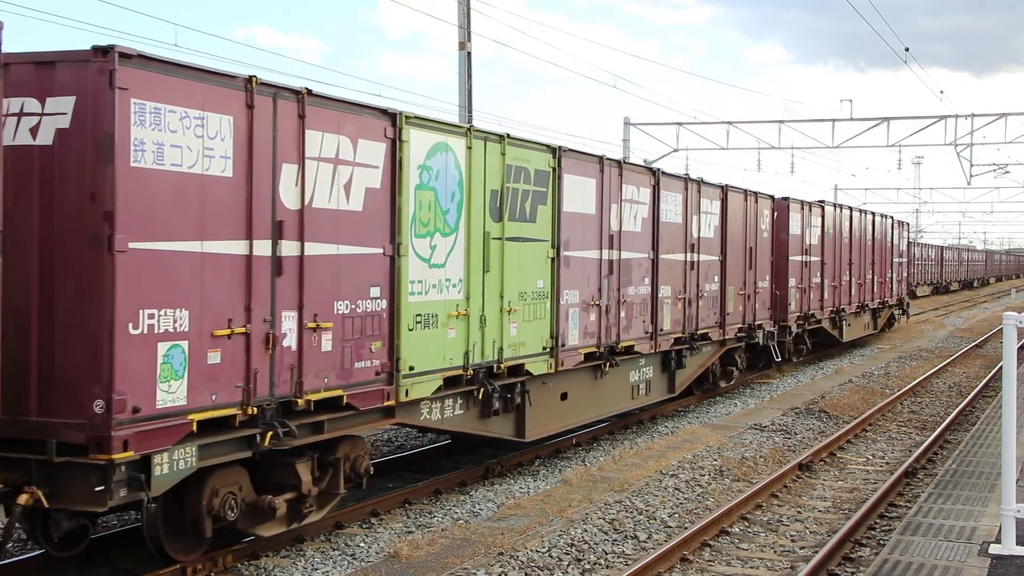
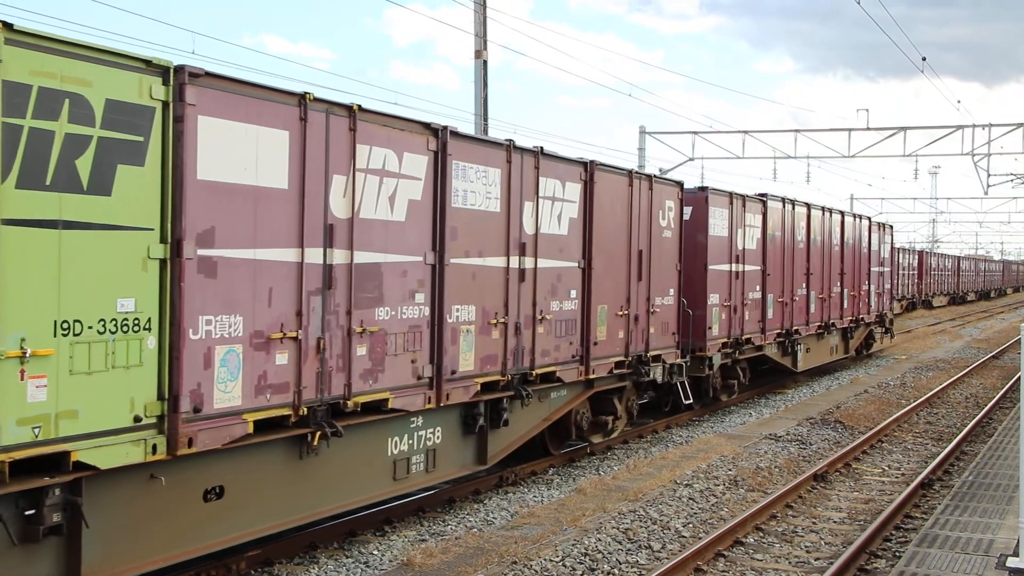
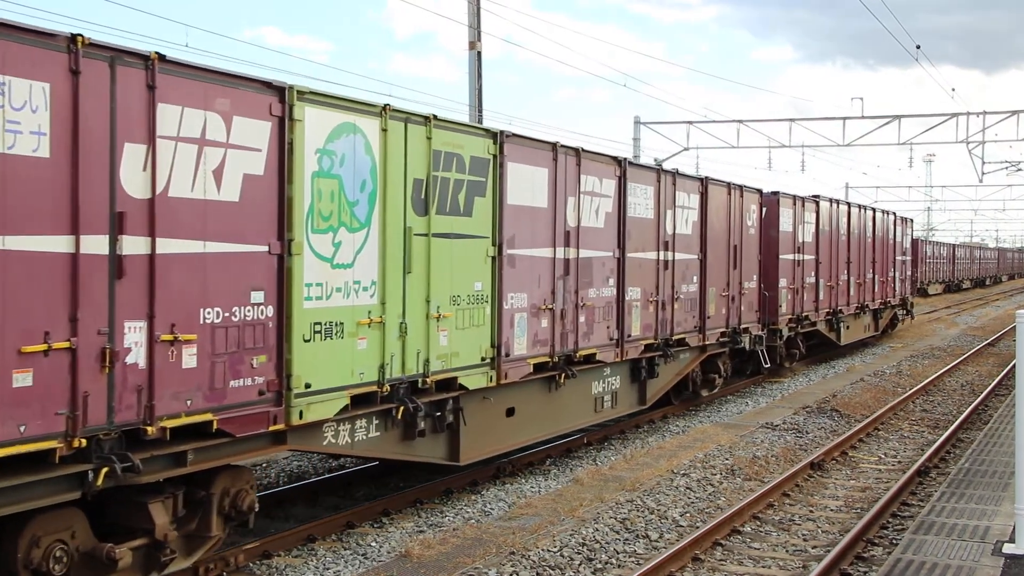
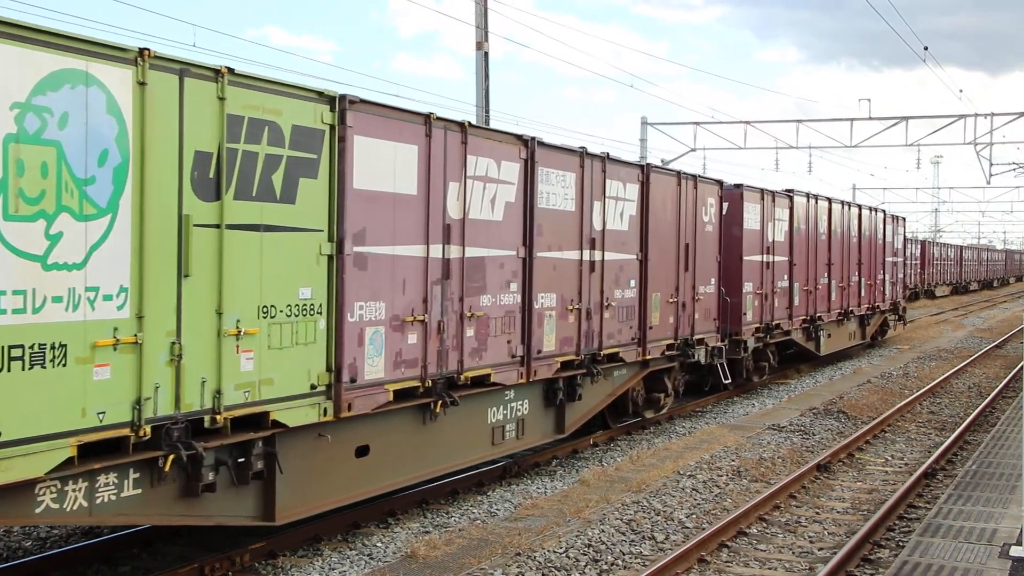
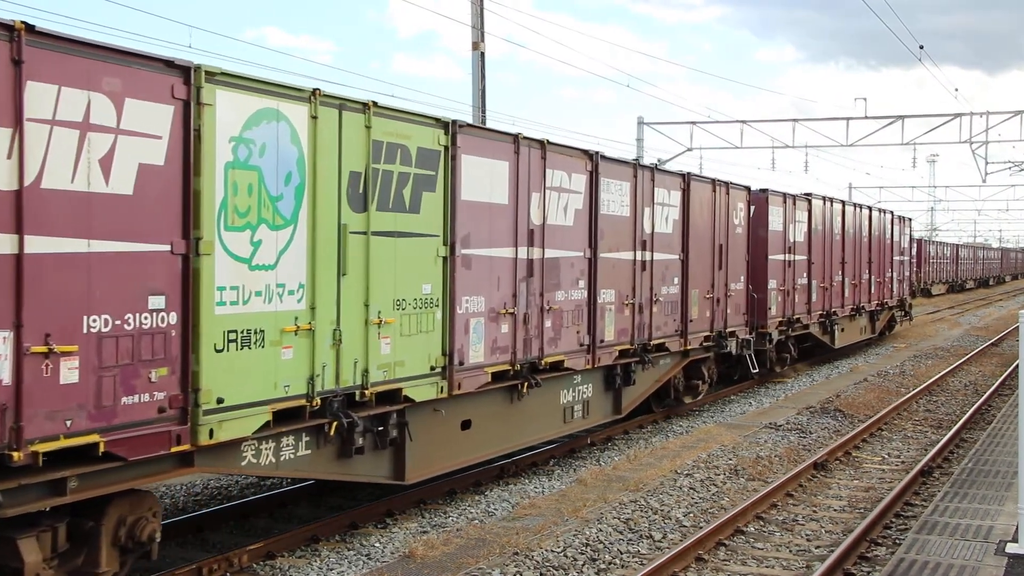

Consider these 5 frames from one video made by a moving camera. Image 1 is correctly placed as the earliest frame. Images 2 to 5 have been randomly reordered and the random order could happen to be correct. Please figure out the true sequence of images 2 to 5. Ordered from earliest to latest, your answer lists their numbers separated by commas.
3, 5, 4, 2
